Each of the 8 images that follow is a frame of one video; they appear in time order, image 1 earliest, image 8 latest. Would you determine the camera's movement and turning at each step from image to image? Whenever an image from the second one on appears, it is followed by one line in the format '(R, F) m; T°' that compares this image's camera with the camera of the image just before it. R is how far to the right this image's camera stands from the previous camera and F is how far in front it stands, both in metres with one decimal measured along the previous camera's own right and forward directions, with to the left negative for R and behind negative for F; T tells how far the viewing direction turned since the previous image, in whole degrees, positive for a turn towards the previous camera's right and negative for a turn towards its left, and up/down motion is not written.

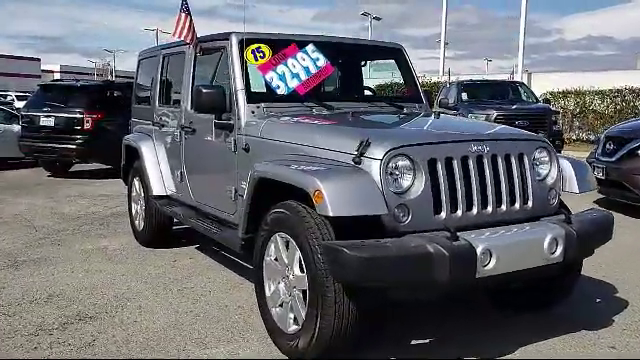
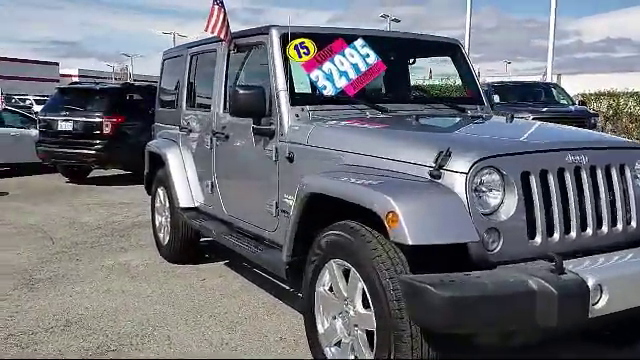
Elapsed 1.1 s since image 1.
(-0.3, +0.6) m; -2°
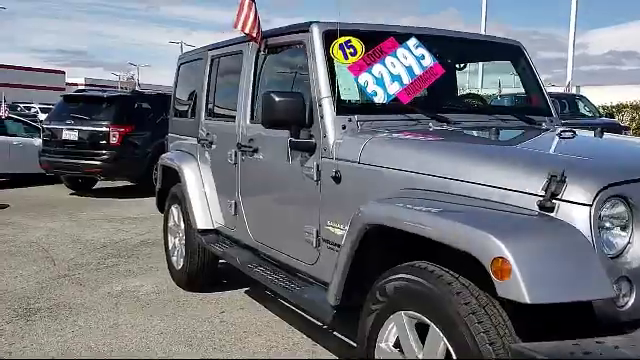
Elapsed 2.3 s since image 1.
(-0.3, +0.7) m; 0°
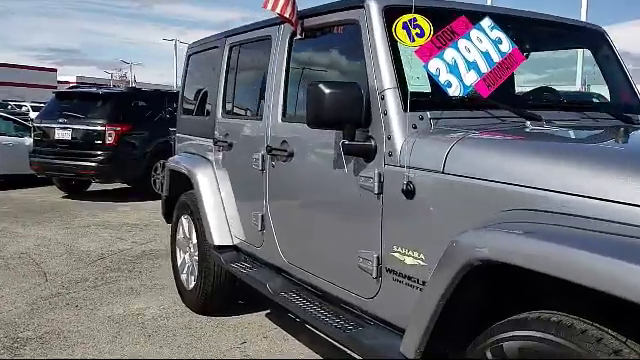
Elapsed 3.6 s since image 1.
(-0.3, +0.7) m; +1°
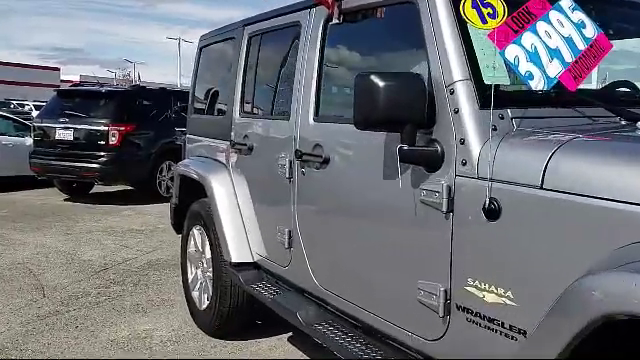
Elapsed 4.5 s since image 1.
(-0.2, +0.5) m; 0°
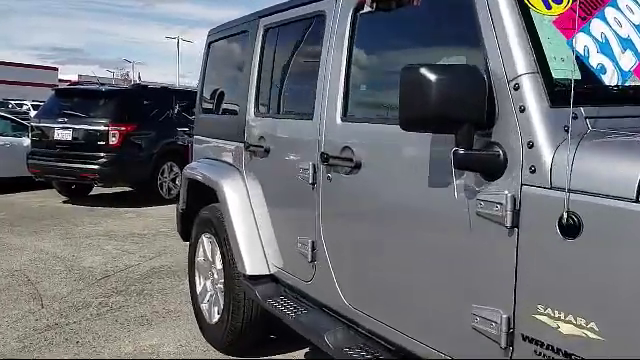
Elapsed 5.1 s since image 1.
(-0.1, +0.3) m; 0°
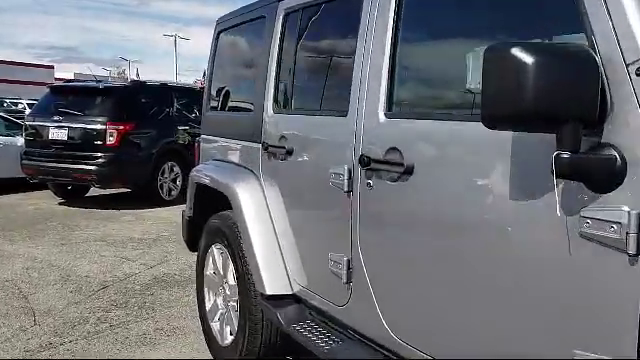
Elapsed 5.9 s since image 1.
(-0.2, +0.5) m; 0°
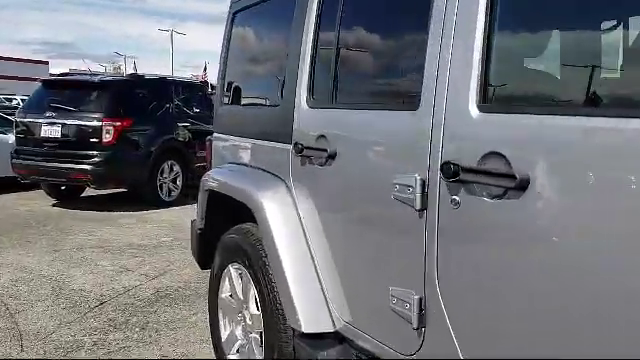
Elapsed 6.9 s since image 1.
(-0.2, +0.6) m; 0°
